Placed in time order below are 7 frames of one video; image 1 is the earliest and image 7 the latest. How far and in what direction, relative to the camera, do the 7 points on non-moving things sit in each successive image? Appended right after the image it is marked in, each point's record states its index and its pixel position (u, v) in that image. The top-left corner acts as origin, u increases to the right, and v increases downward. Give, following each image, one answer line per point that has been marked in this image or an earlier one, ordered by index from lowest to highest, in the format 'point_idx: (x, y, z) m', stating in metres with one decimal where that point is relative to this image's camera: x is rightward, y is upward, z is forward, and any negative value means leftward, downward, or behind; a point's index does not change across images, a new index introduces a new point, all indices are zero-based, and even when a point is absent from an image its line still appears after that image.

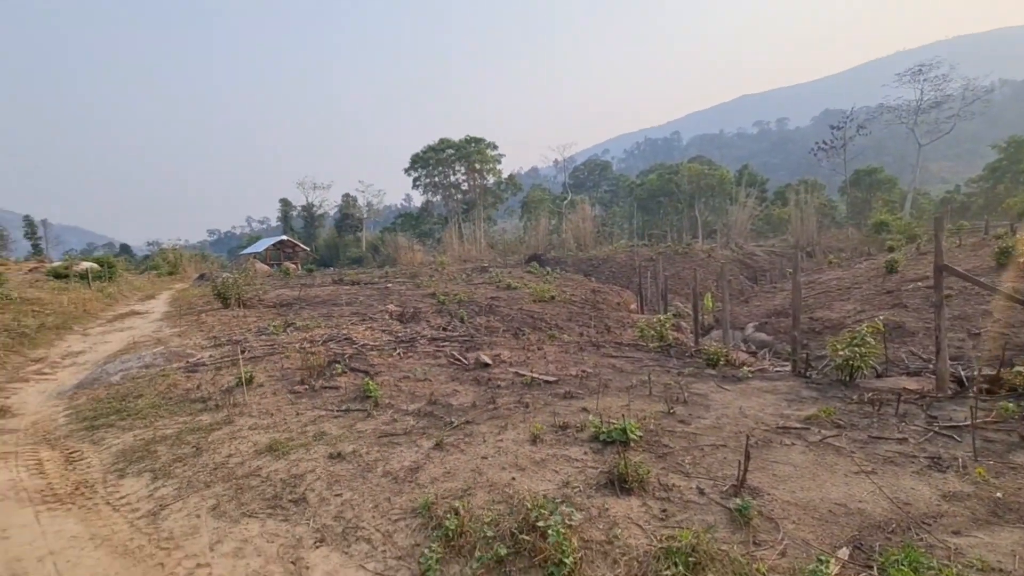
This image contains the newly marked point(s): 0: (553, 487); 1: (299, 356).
0: (+0.2, -1.1, +2.7) m
1: (-2.9, -0.9, +6.6) m
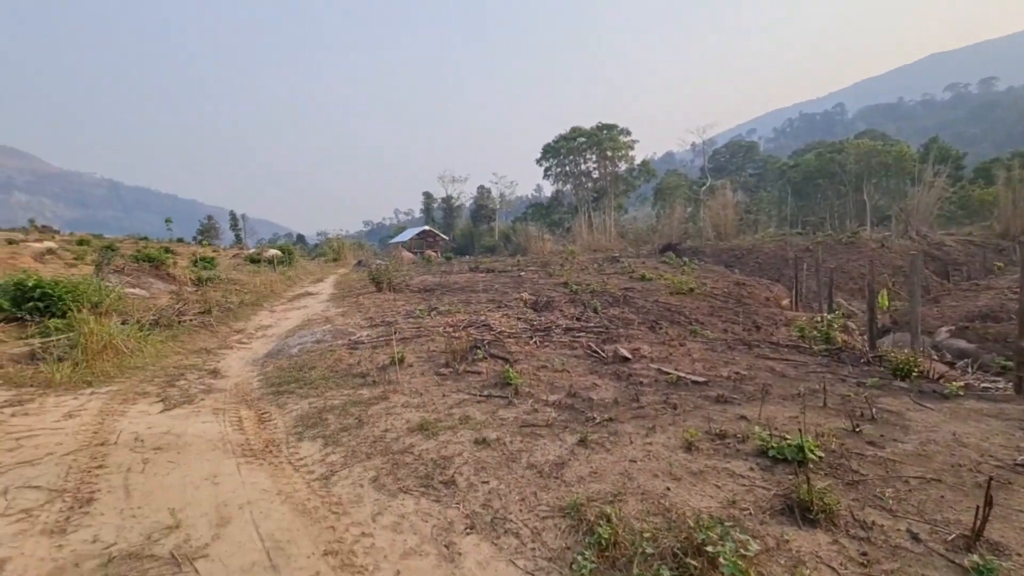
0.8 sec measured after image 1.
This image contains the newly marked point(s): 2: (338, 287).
0: (+1.0, -1.1, +2.4) m
1: (-1.0, -0.7, +6.9) m
2: (-6.3, 0.0, +17.8) m
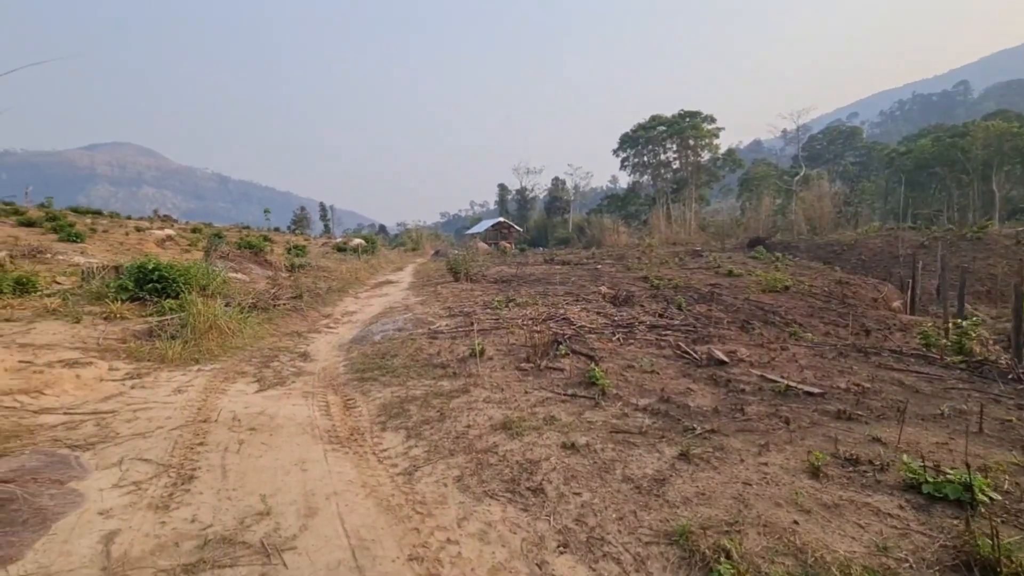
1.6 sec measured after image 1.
0: (+1.4, -1.1, +2.0) m
1: (+0.1, -0.6, +6.8) m
2: (-3.5, +0.4, +18.2) m
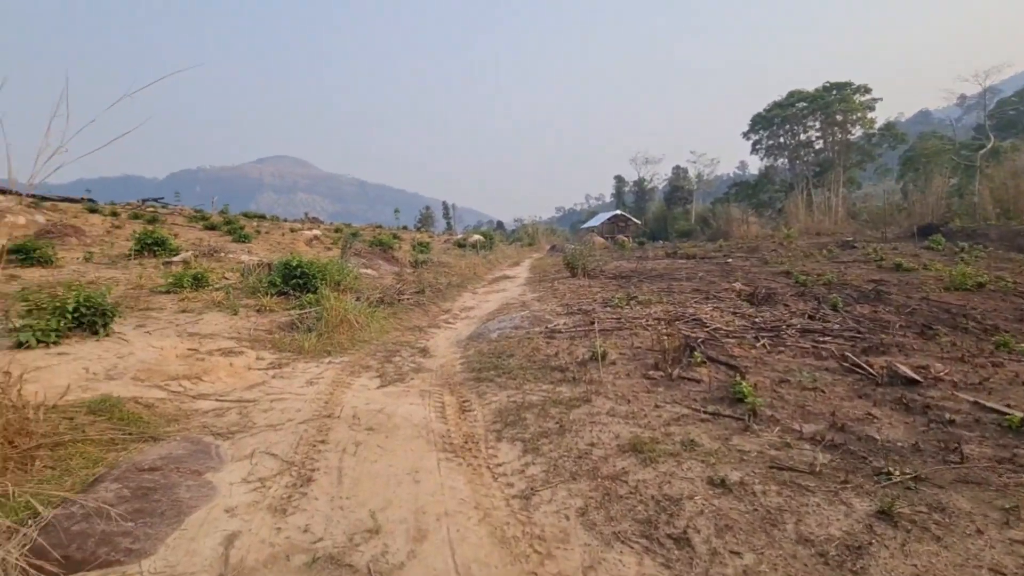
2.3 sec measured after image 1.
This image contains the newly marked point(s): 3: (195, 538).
0: (+1.8, -1.1, +1.2) m
1: (+1.7, -0.6, +6.1) m
2: (+0.8, +0.6, +18.1) m
3: (-1.5, -1.2, +2.4) m
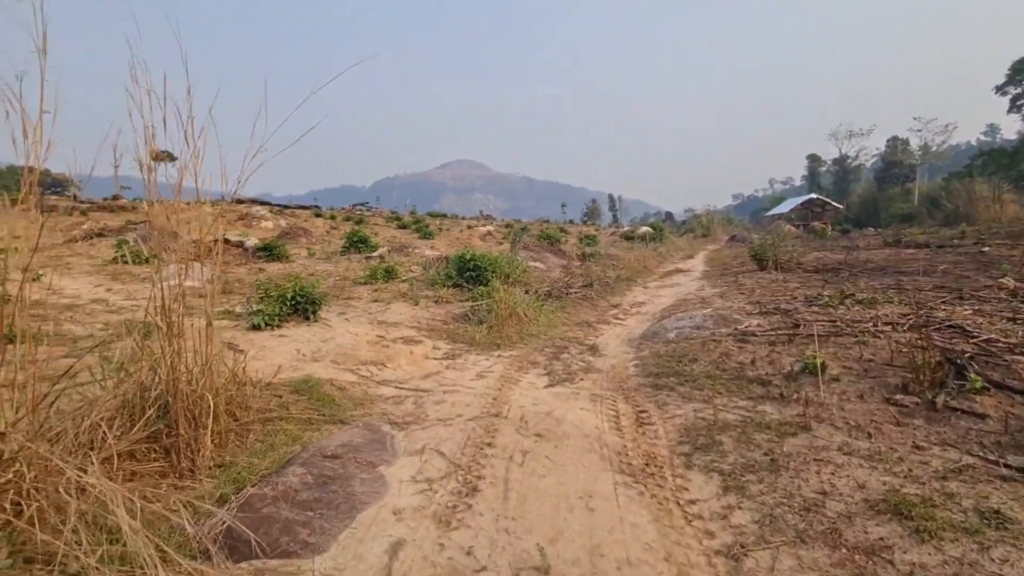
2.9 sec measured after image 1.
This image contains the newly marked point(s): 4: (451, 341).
0: (+2.1, -1.1, +0.1) m
1: (+3.6, -0.5, +4.8) m
2: (+6.7, +0.8, +16.4) m
3: (-0.7, -1.2, +2.3) m
4: (-0.9, -0.7, +6.9) m
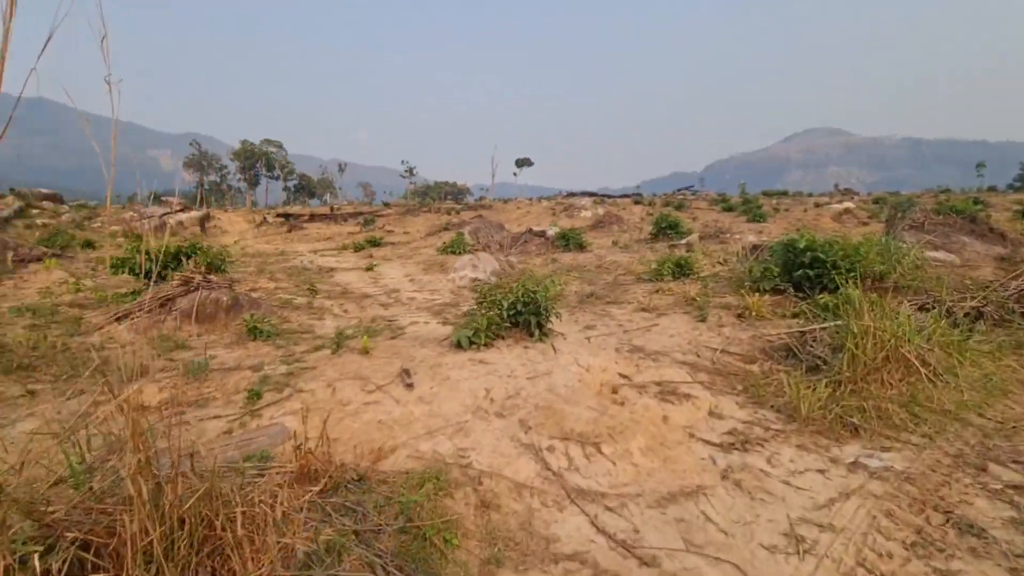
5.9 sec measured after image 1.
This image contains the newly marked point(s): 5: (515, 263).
0: (+0.1, -1.4, -3.5) m
1: (+4.1, -0.9, -0.6) m
2: (+13.6, +0.5, +6.8) m
3: (-0.8, -1.4, 0.0) m
4: (+1.8, -0.9, +3.7) m
5: (+0.1, +0.7, +12.5) m
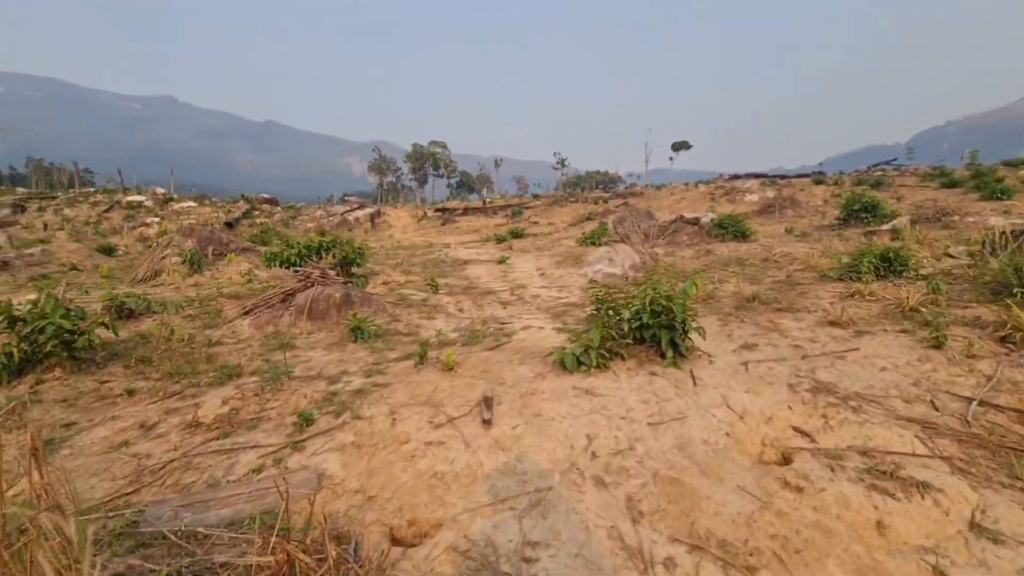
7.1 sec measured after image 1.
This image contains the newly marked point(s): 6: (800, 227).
0: (-1.5, -1.6, -4.3) m
1: (+3.2, -1.1, -2.8) m
2: (+14.5, +0.3, +1.4) m
3: (-1.3, -1.5, -0.7) m
4: (+2.3, -1.0, +2.1) m
5: (+3.3, +0.7, +10.9) m
6: (+7.8, +1.7, +13.4) m
